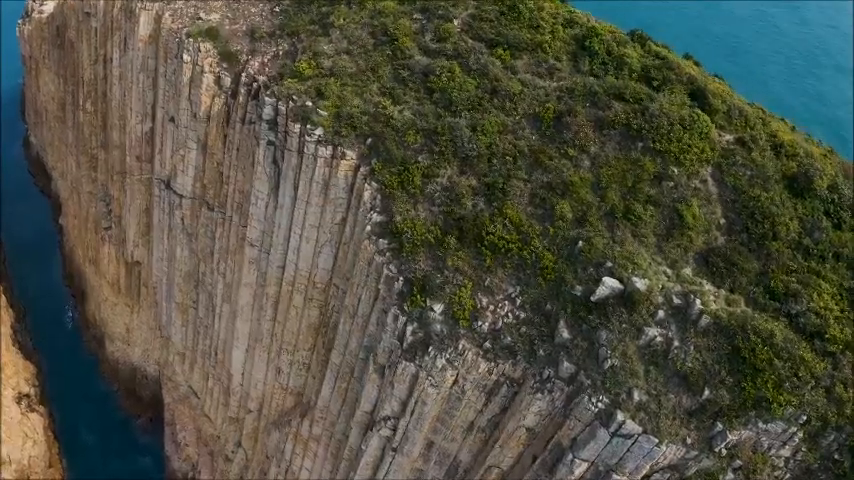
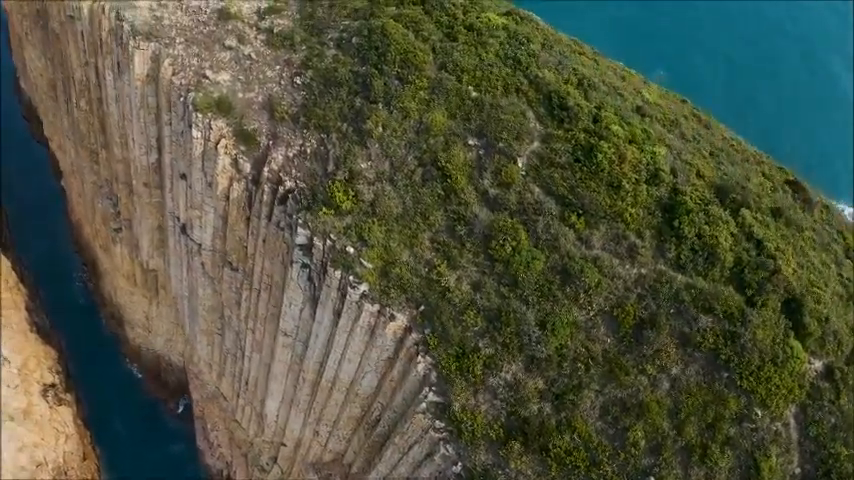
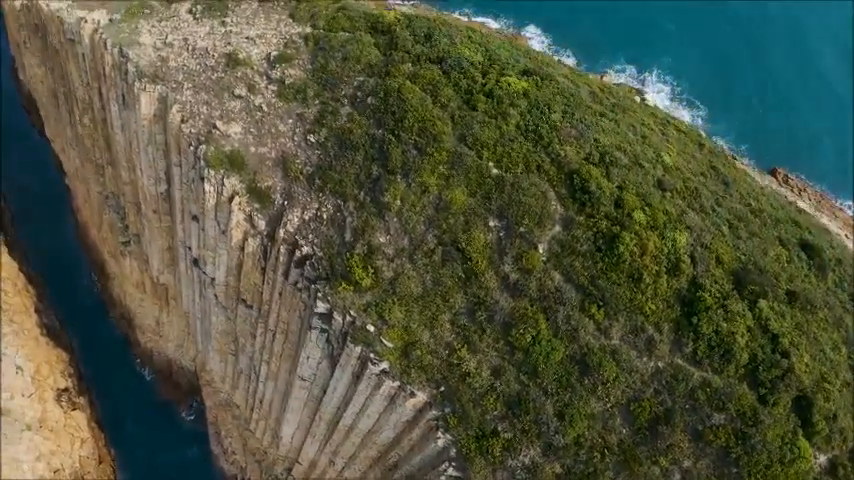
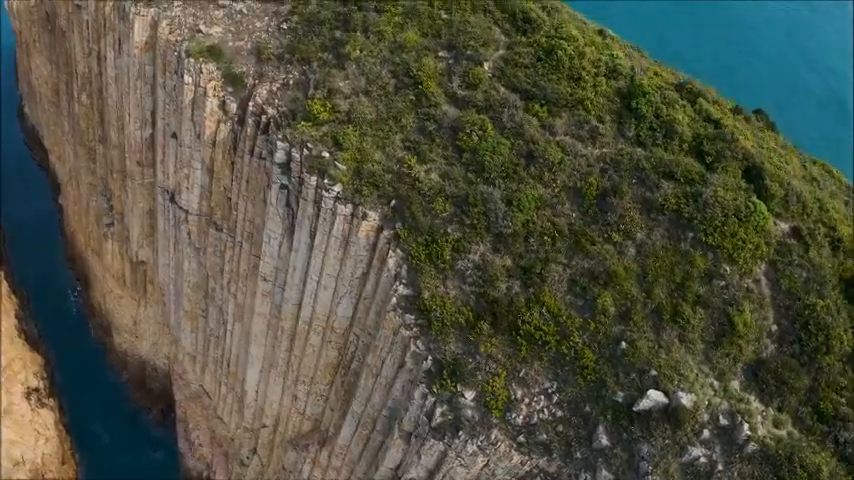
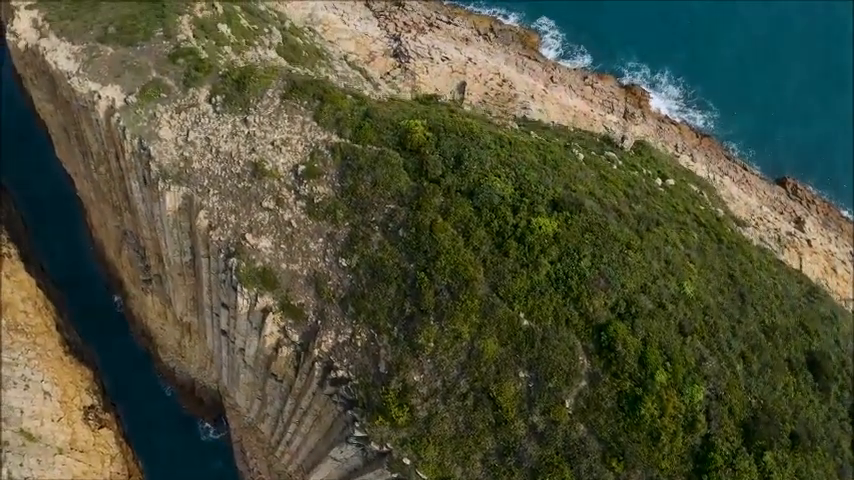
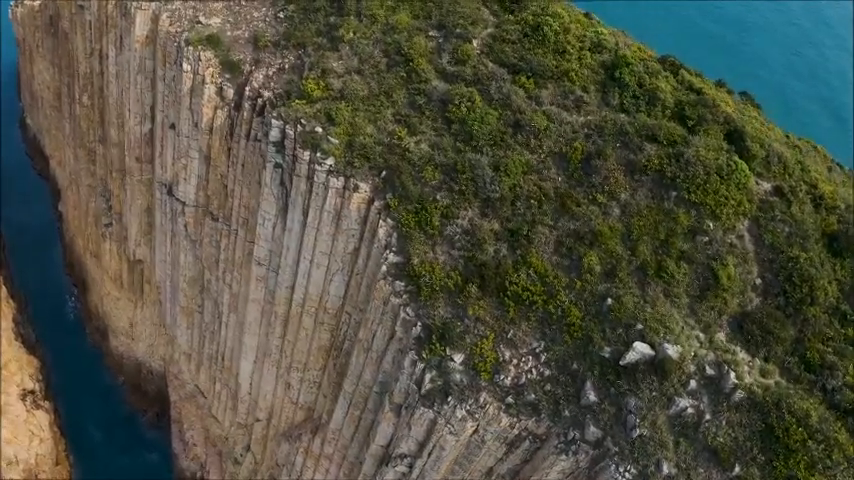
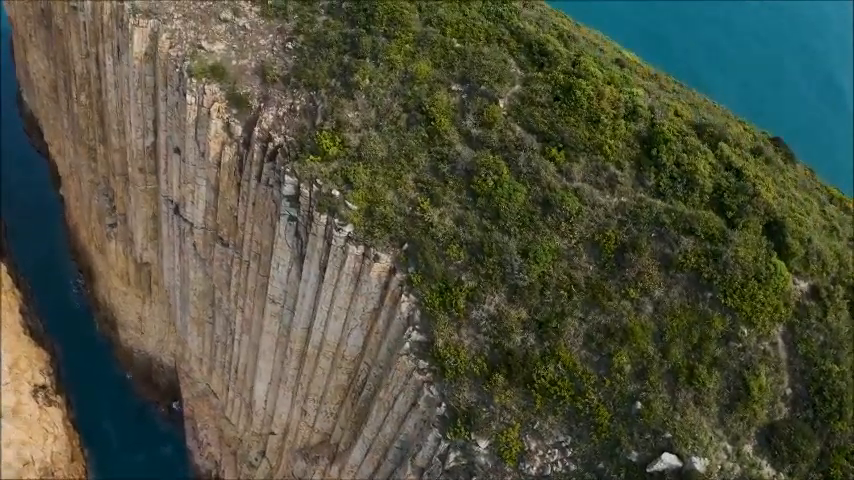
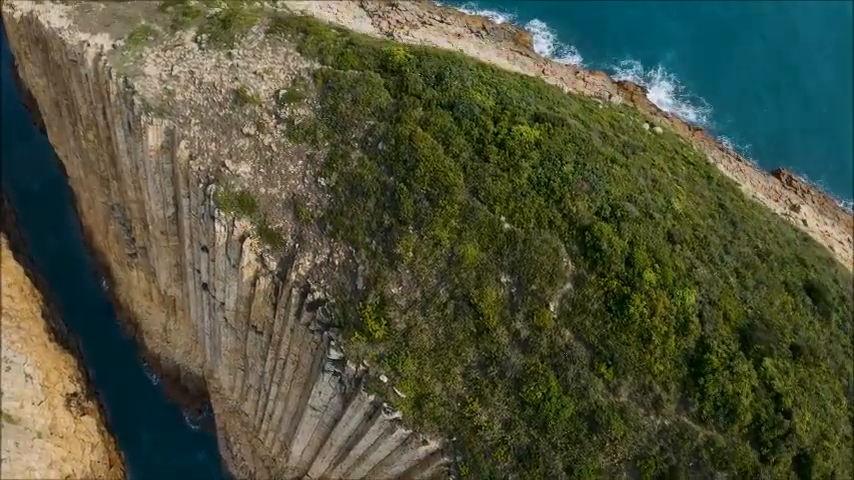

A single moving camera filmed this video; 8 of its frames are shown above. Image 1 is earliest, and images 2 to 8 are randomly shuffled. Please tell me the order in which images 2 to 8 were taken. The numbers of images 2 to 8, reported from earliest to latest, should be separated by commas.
6, 4, 7, 2, 3, 8, 5
